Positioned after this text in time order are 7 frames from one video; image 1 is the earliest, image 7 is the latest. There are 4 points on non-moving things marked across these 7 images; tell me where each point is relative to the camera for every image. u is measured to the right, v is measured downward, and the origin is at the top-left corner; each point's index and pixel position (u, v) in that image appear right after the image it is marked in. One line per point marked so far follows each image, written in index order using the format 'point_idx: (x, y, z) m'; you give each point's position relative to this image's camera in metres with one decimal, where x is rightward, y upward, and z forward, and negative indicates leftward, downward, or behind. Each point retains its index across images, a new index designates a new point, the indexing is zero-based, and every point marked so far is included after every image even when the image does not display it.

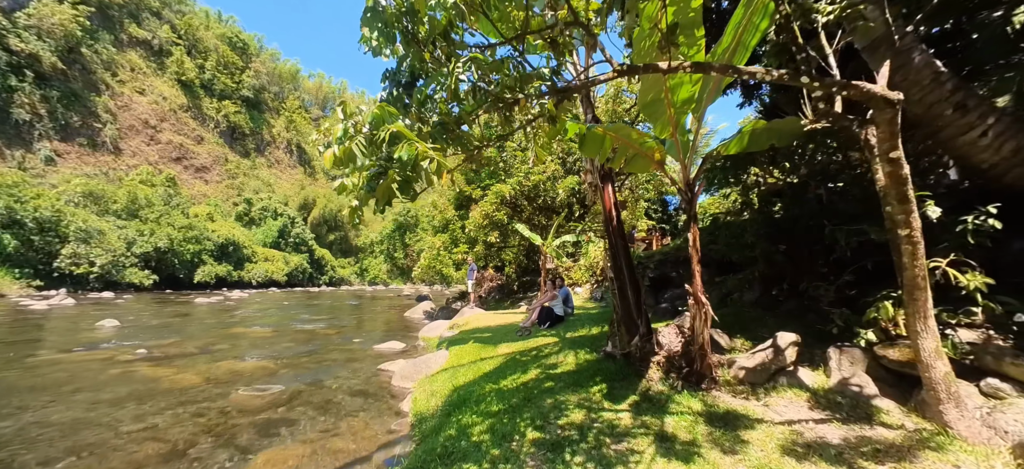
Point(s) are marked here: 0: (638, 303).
0: (+1.2, -0.6, +3.8) m
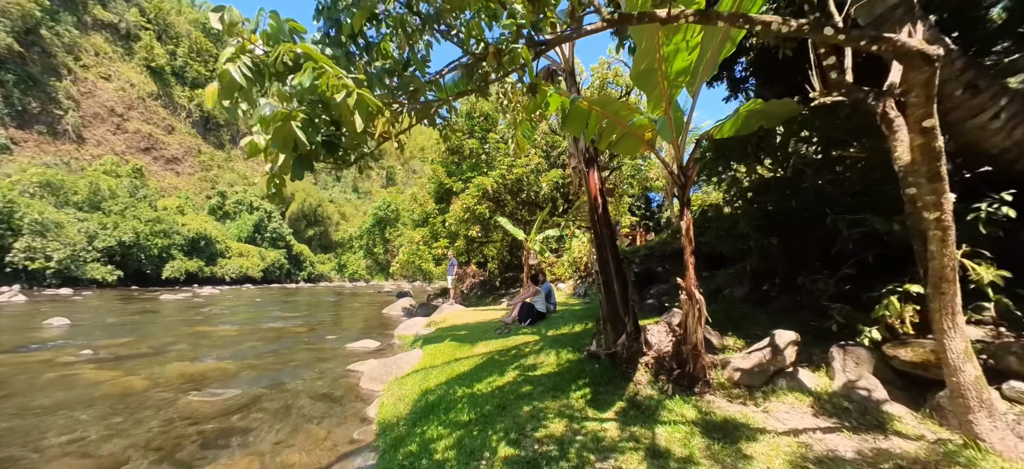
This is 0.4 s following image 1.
0: (+1.0, -0.6, +3.5) m
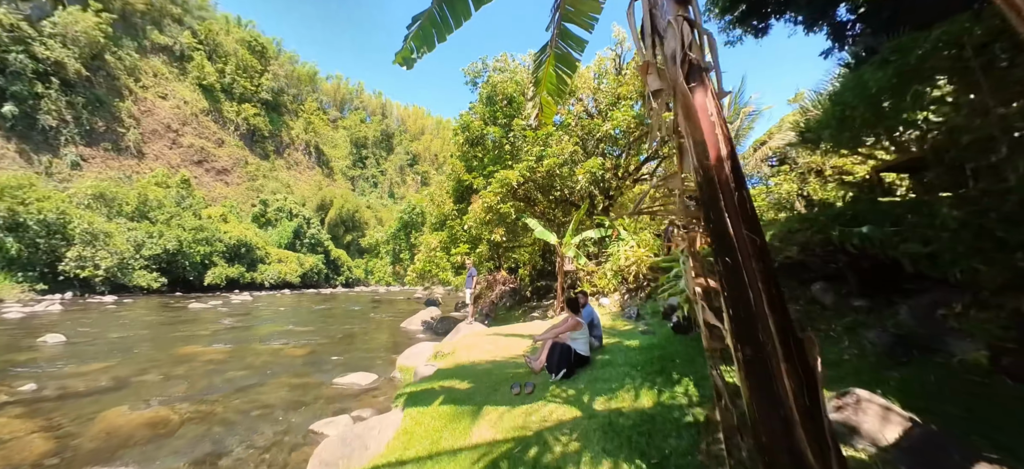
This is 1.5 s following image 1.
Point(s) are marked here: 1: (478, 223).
0: (+1.0, -0.6, +1.4) m
1: (-0.9, +0.3, +10.9) m
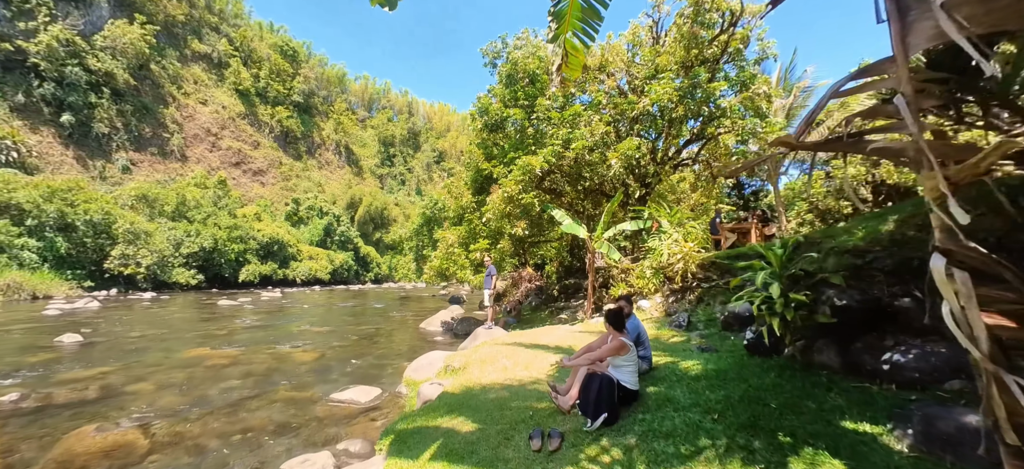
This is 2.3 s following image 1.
0: (+0.9, -0.5, +0.3) m
1: (-0.3, +0.5, +9.9) m
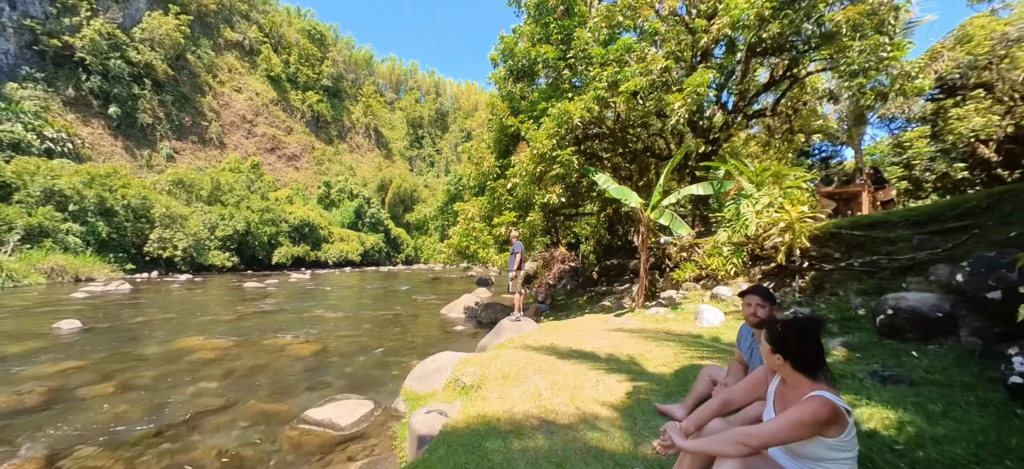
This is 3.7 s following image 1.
0: (+0.9, -0.4, -1.5) m
1: (+0.3, +1.1, +8.1) m
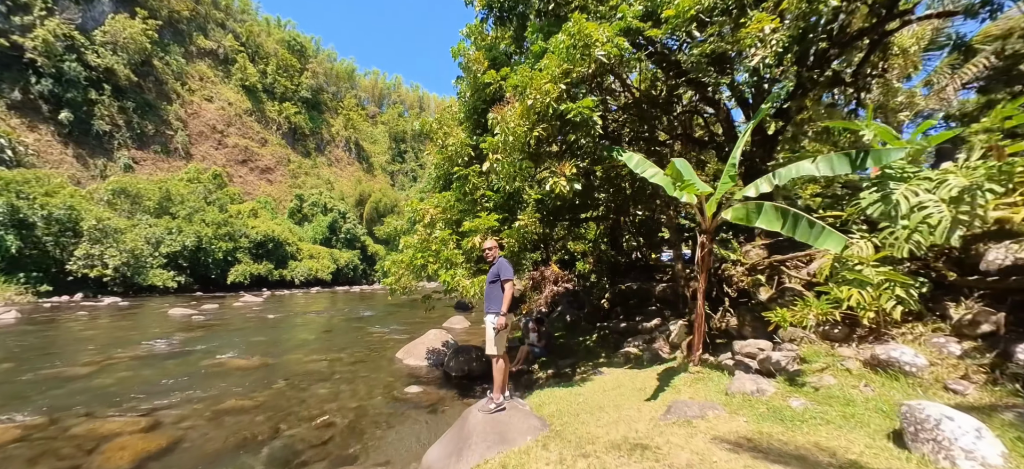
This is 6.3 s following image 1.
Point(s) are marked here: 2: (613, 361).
0: (+1.0, -0.1, -4.5) m
1: (+0.1, +0.9, +5.1) m
2: (+1.6, -1.9, +6.3) m
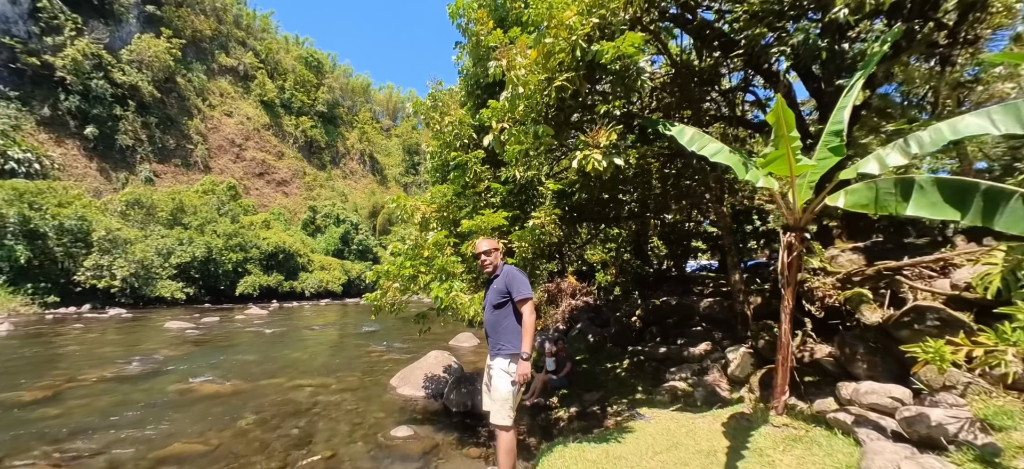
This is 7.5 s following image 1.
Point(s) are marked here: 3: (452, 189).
0: (+0.8, +0.2, -5.7) m
1: (+0.2, +0.9, +3.9) m
2: (+1.7, -2.0, +4.9) m
3: (-0.7, +0.4, +5.2) m
